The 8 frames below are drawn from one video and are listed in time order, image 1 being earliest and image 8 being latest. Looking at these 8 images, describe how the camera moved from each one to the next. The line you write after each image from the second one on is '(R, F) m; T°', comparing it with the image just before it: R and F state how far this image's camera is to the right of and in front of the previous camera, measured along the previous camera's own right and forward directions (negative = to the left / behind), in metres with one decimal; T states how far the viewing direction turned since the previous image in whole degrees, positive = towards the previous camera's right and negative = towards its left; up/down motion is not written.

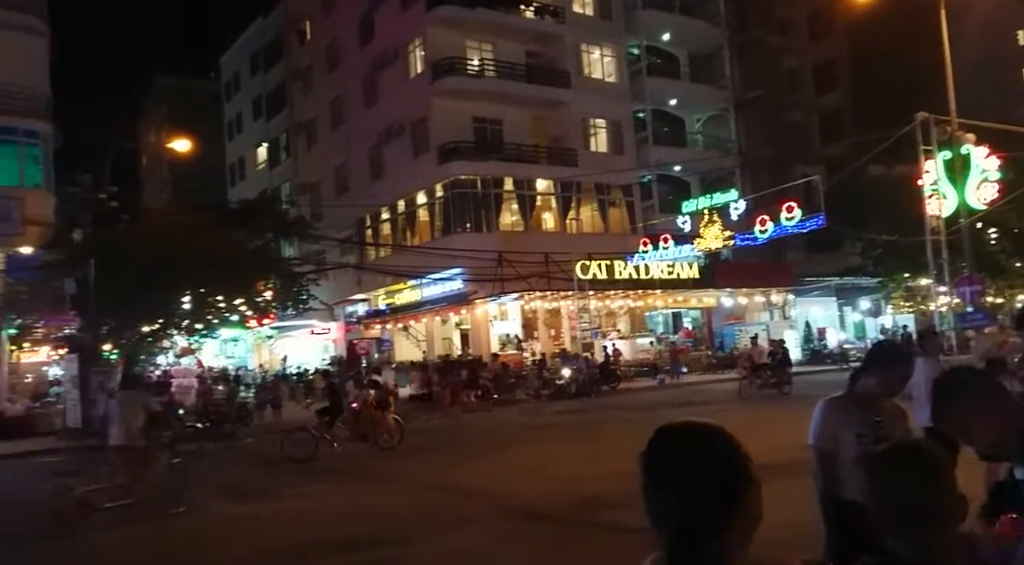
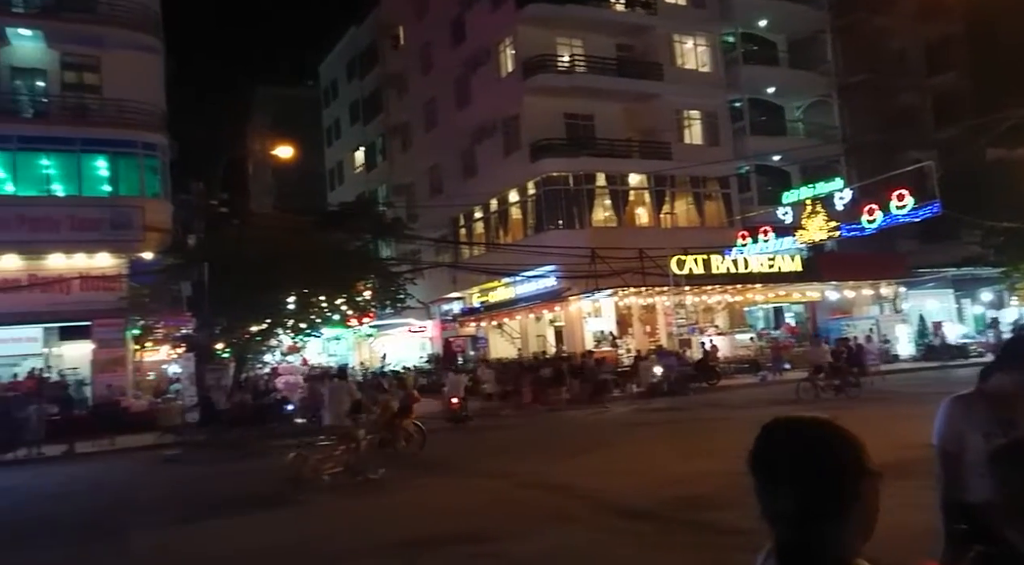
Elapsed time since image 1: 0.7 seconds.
(0.0, +0.1) m; -6°
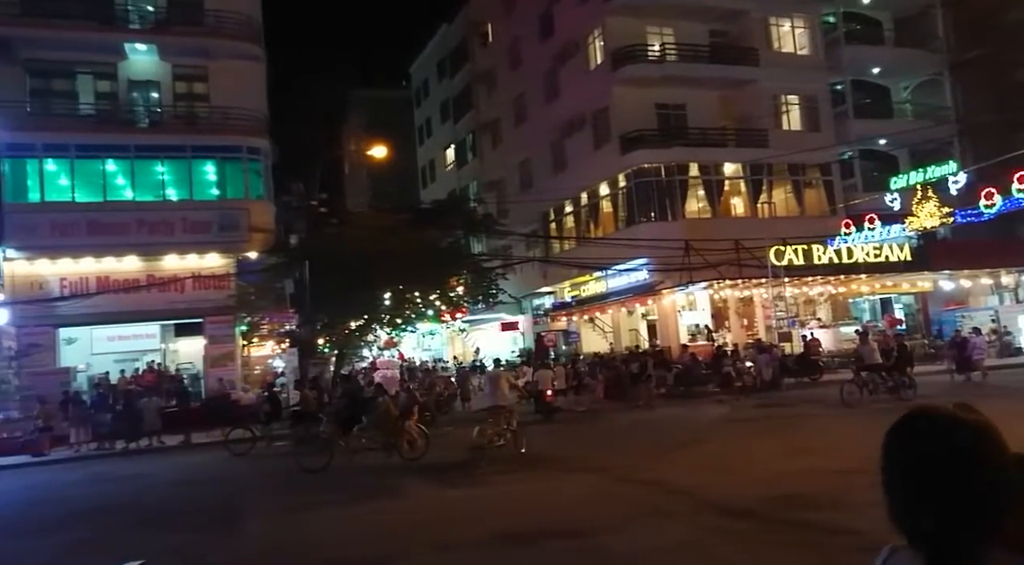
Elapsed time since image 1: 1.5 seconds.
(+0.7, +0.1) m; -7°
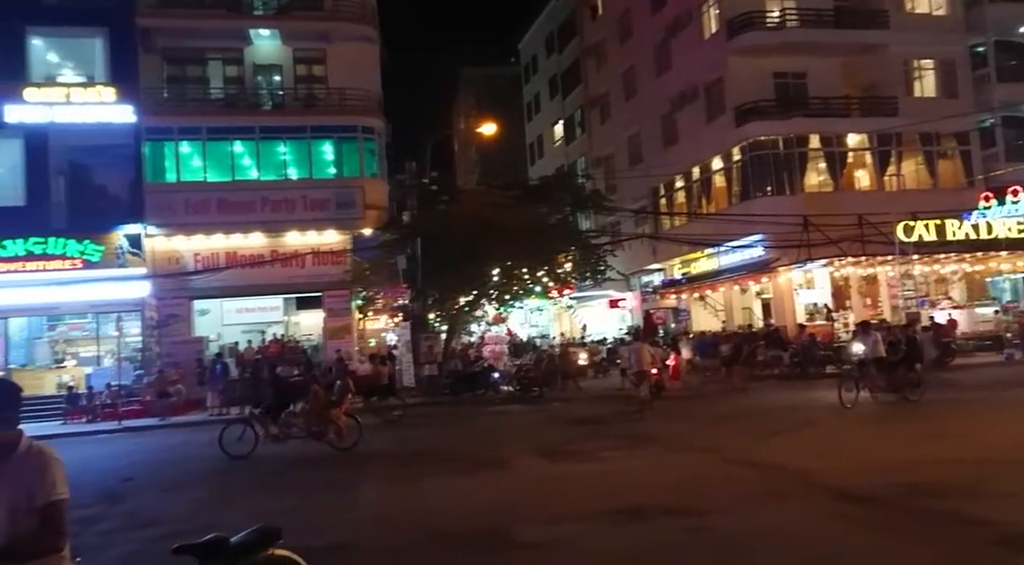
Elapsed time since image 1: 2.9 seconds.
(+1.2, 0.0) m; -9°
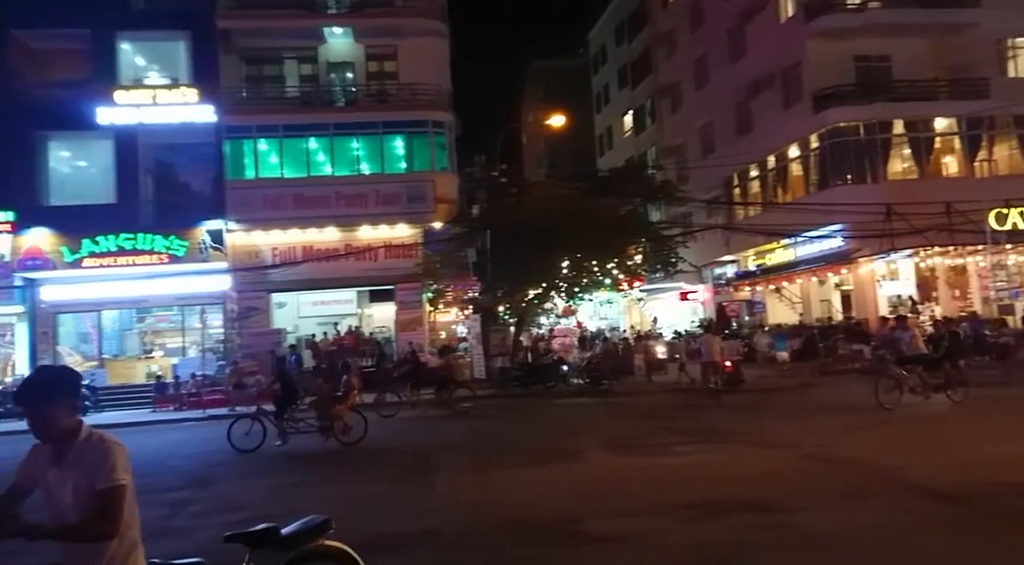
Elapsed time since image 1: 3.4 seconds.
(+0.8, +0.1) m; -6°
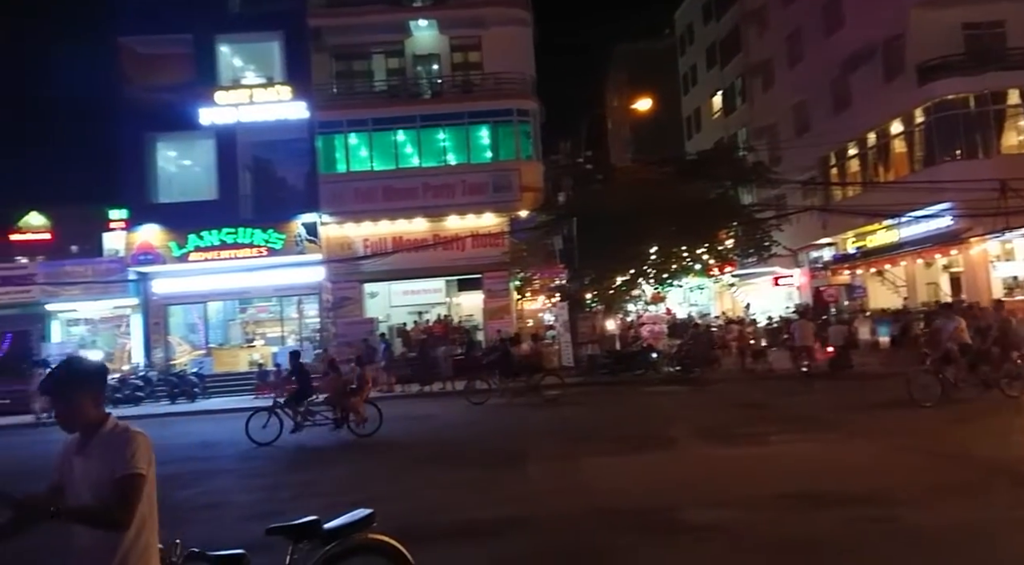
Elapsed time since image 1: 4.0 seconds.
(+0.9, +0.1) m; -7°
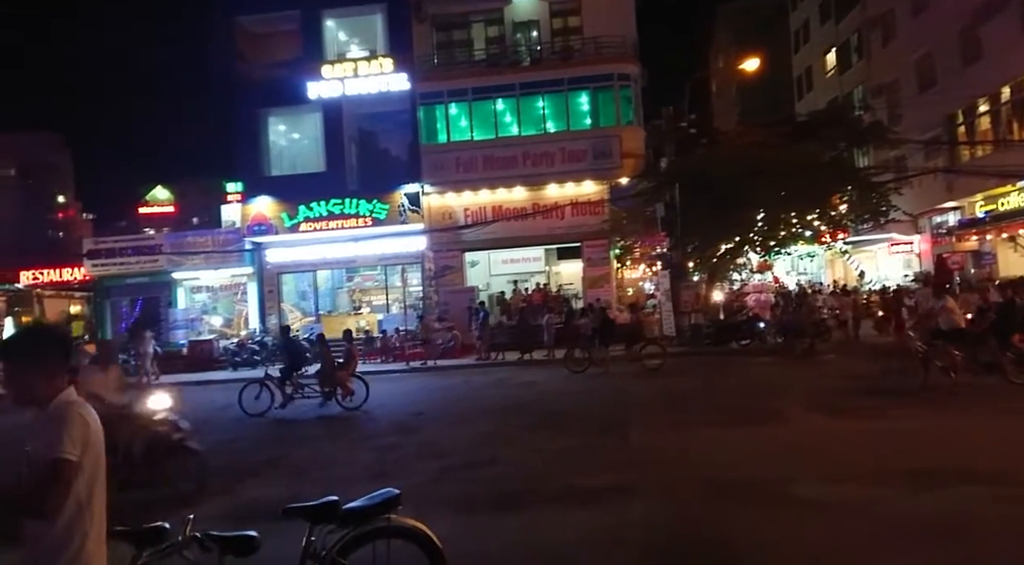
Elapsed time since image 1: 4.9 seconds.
(+0.9, +0.1) m; -8°
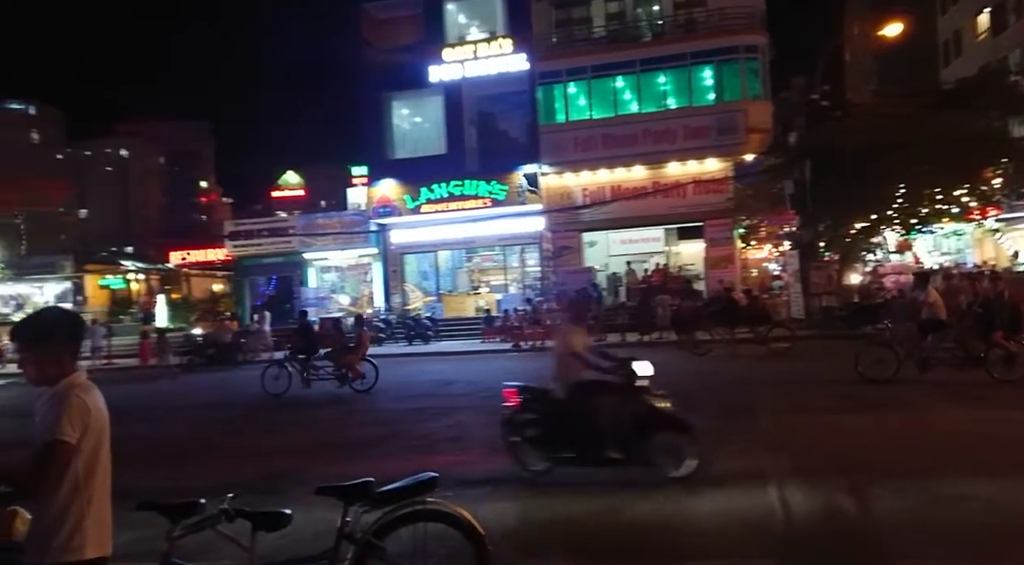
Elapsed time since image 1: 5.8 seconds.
(+0.9, +0.3) m; -9°
